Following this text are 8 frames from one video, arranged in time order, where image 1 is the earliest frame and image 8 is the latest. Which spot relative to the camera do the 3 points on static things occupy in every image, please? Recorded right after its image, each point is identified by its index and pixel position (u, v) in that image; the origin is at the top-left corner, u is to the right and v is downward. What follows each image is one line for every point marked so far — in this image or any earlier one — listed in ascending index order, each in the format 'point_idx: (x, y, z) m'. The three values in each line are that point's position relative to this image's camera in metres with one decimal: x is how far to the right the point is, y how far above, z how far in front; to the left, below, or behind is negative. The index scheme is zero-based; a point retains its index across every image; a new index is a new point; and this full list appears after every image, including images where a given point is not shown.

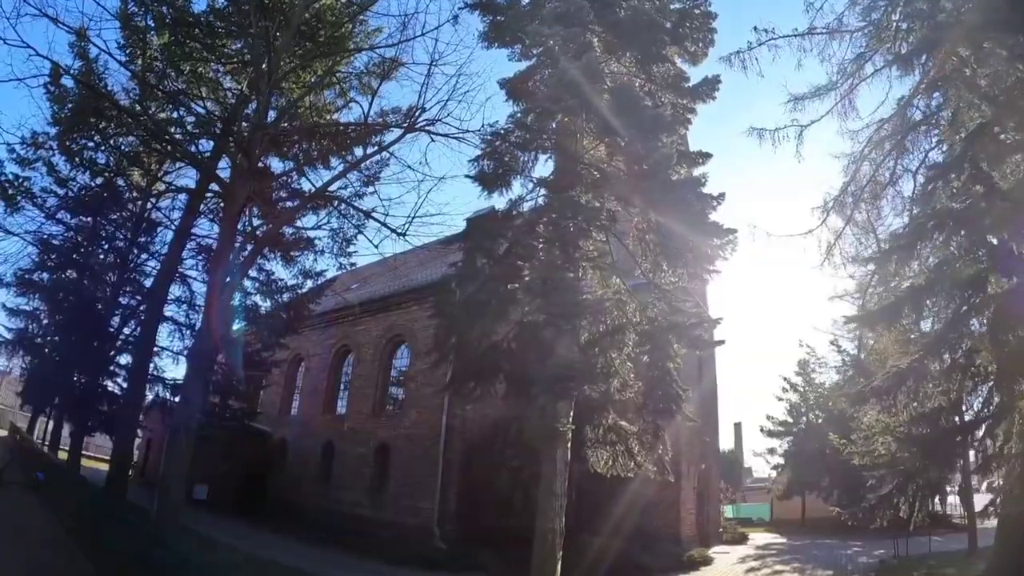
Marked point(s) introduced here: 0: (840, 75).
0: (+4.5, +3.0, +10.0) m
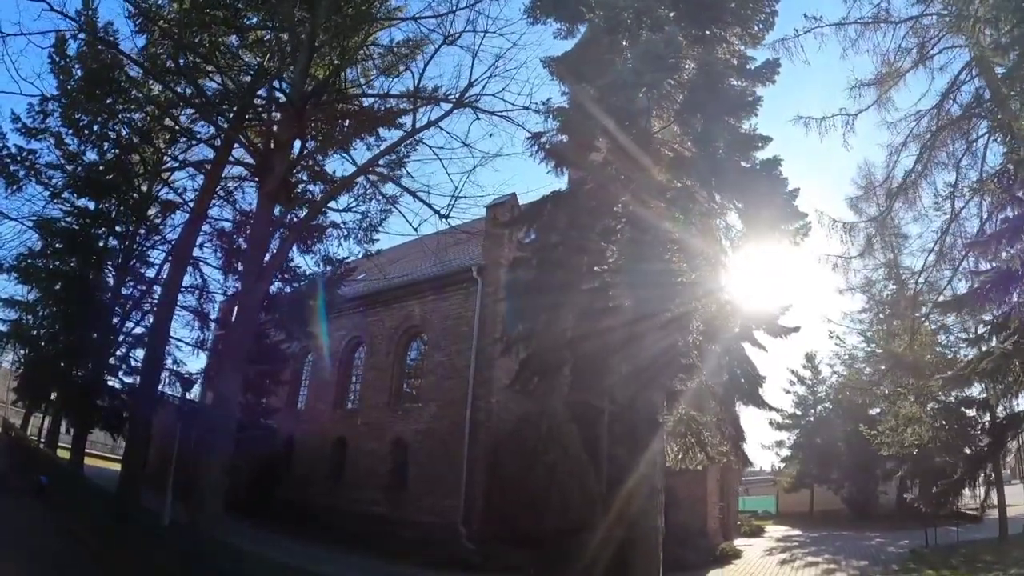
0: (+5.1, +3.1, +10.0) m
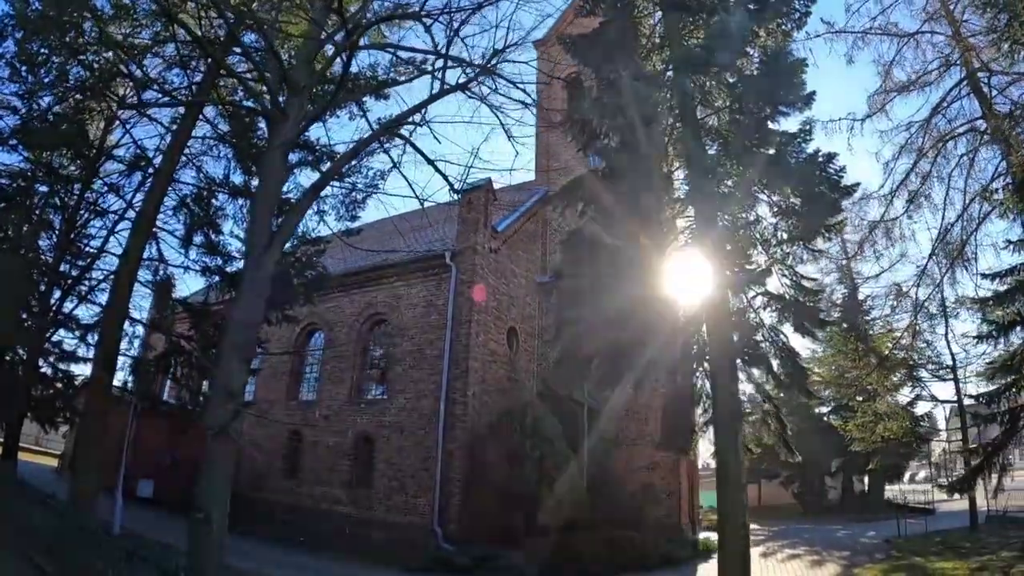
0: (+5.4, +3.1, +10.5) m
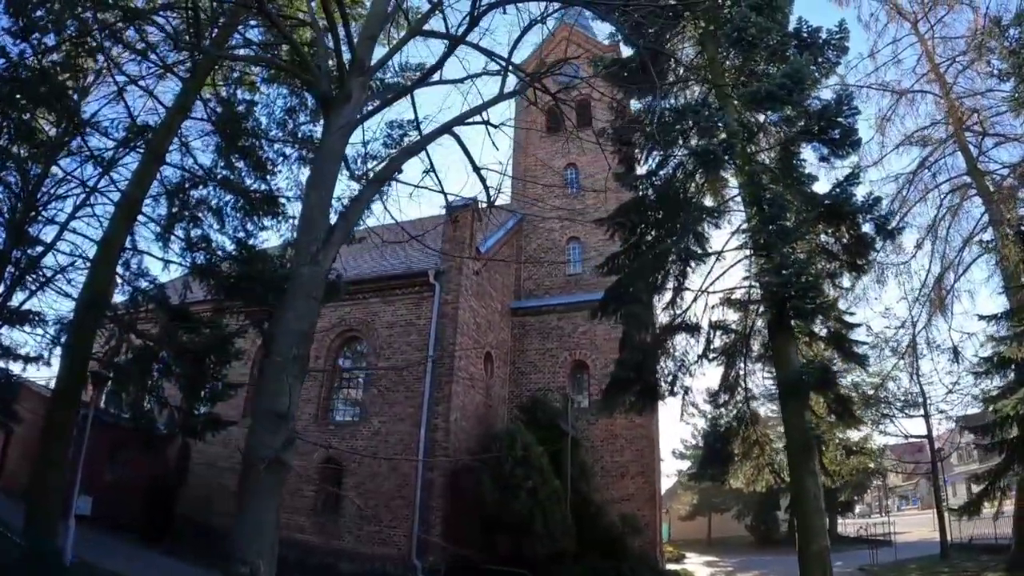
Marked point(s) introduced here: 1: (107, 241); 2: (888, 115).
0: (+5.7, +2.5, +11.2) m
1: (-5.0, +0.5, +8.9) m
2: (+5.9, +2.7, +11.2) m
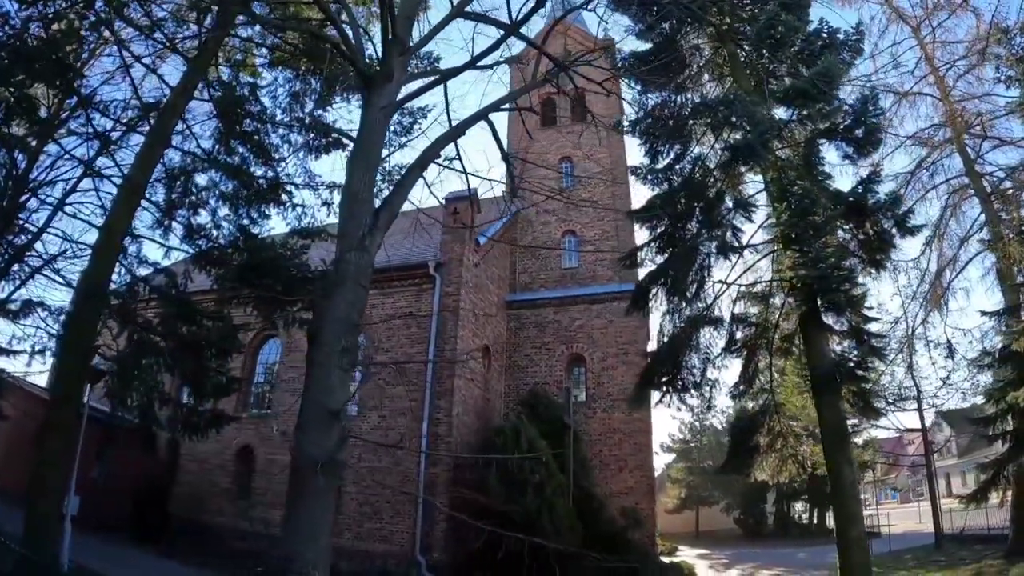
0: (+5.8, +2.6, +11.4) m
1: (-4.8, +0.7, +8.4) m
2: (+6.0, +2.7, +11.4) m
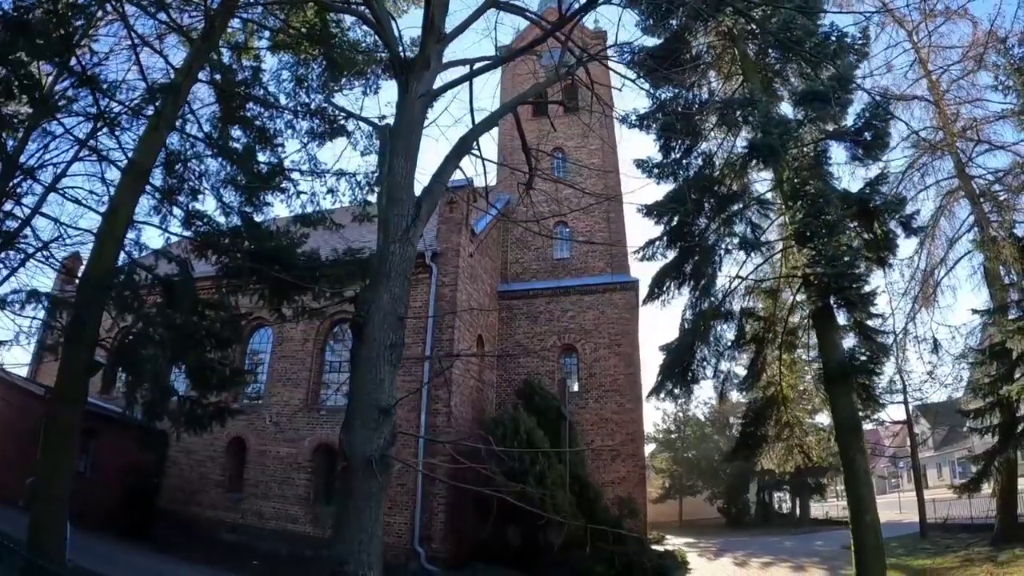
0: (+5.8, +2.6, +11.6) m
1: (-4.6, +0.8, +8.1) m
2: (+6.1, +2.8, +11.7) m
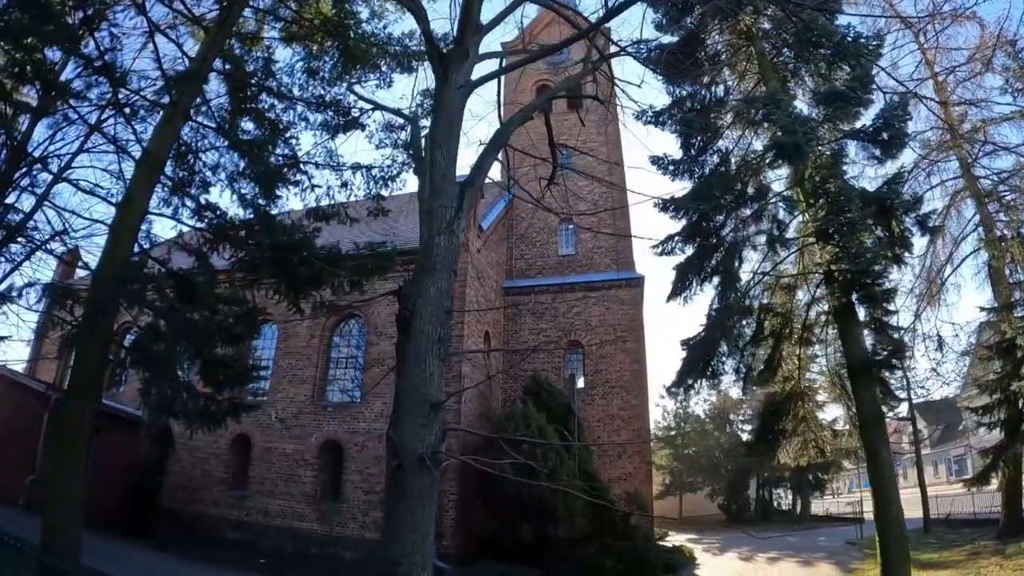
0: (+6.0, +2.7, +11.7) m
1: (-4.3, +0.9, +8.0) m
2: (+6.3, +2.8, +11.8) m
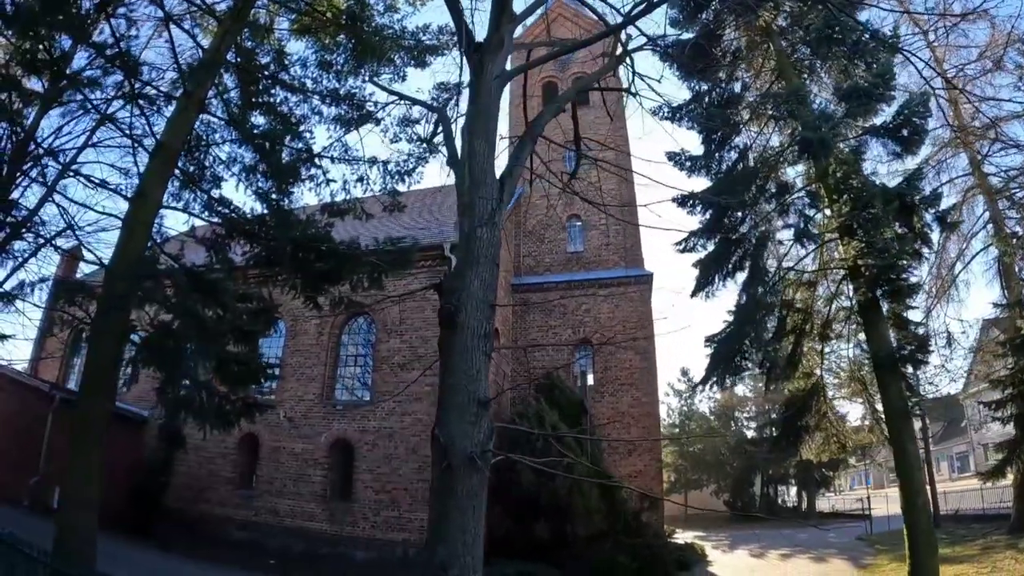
0: (+6.2, +2.7, +11.7) m
1: (-4.0, +1.0, +7.8) m
2: (+6.4, +2.9, +11.8) m
